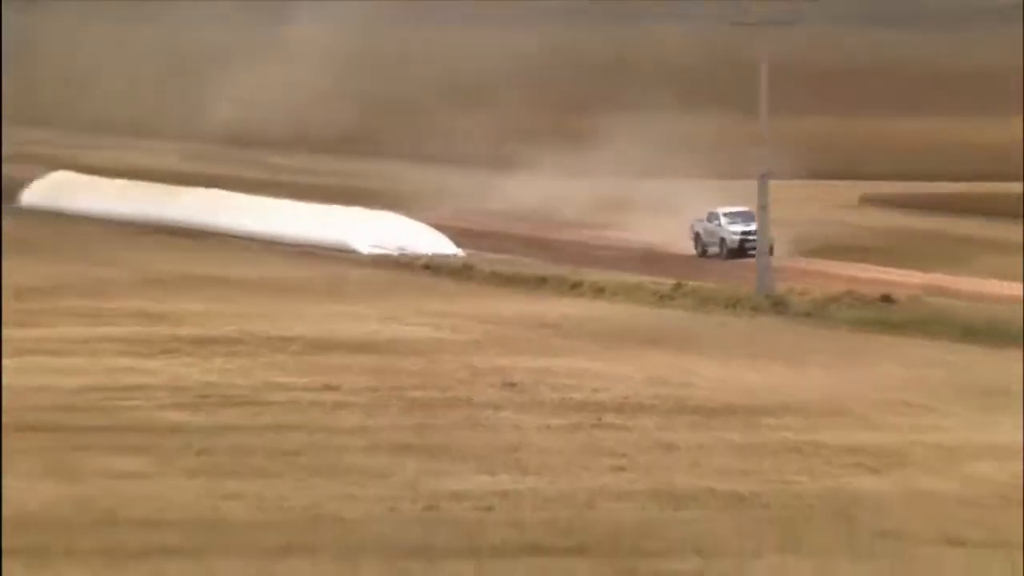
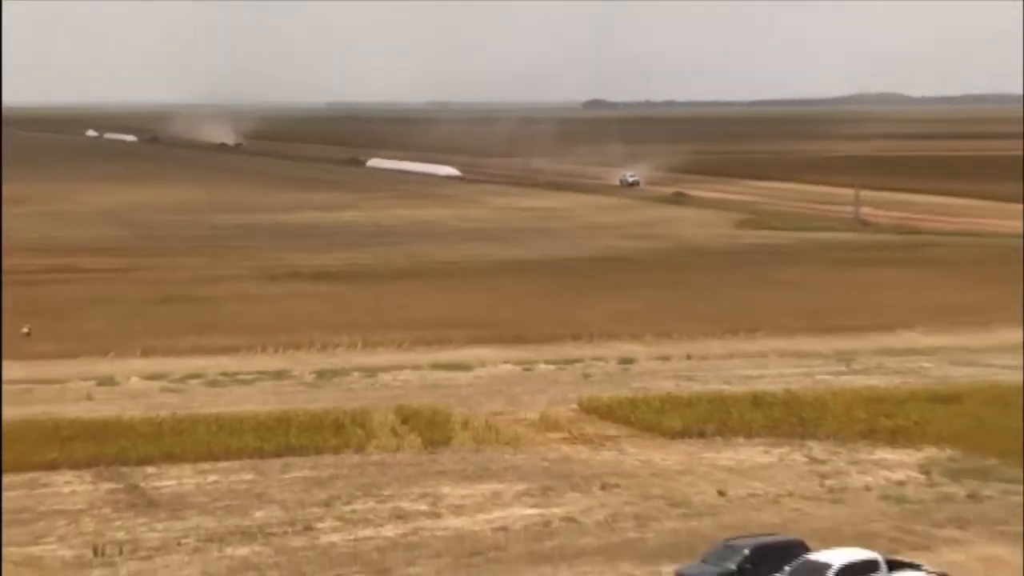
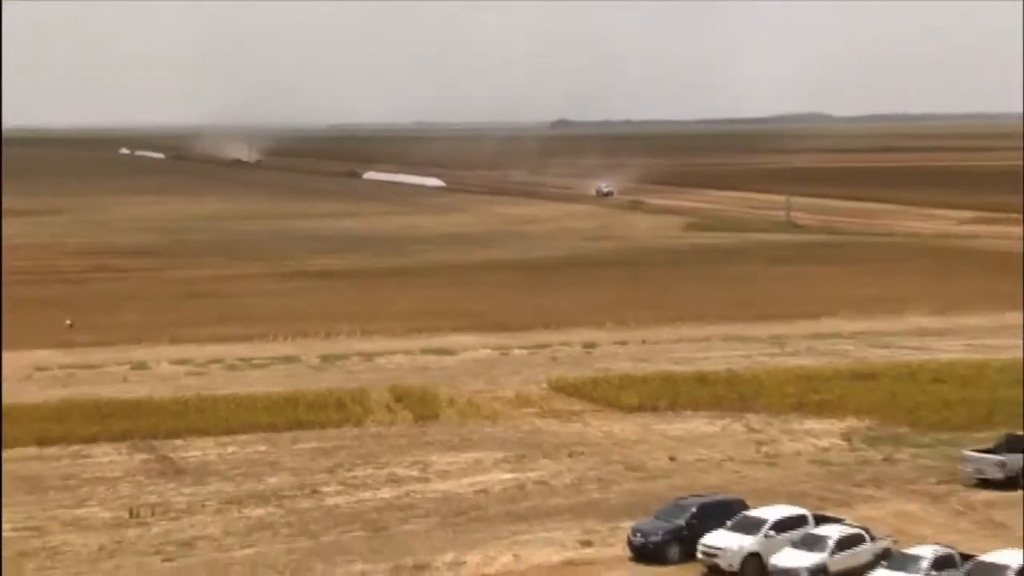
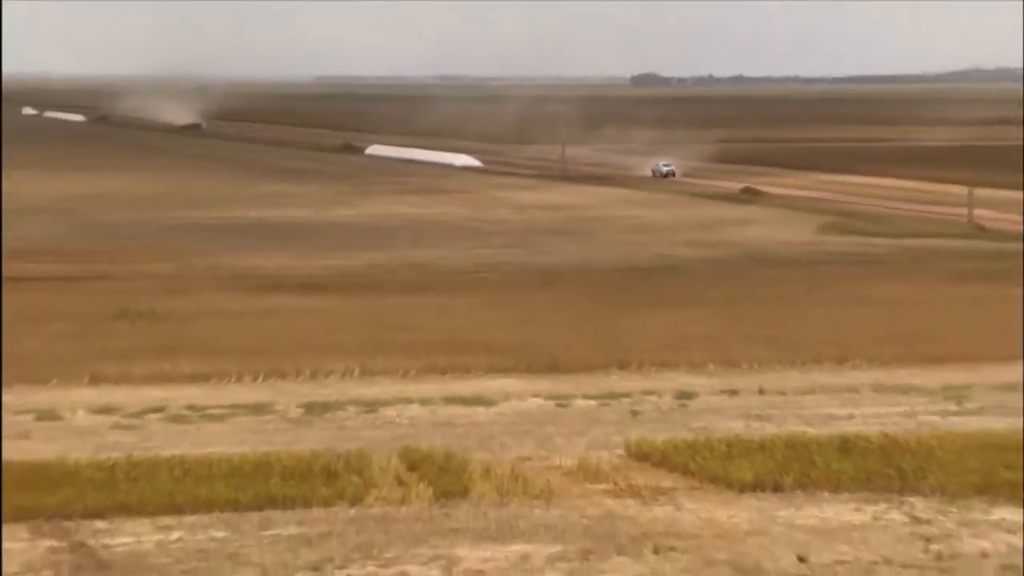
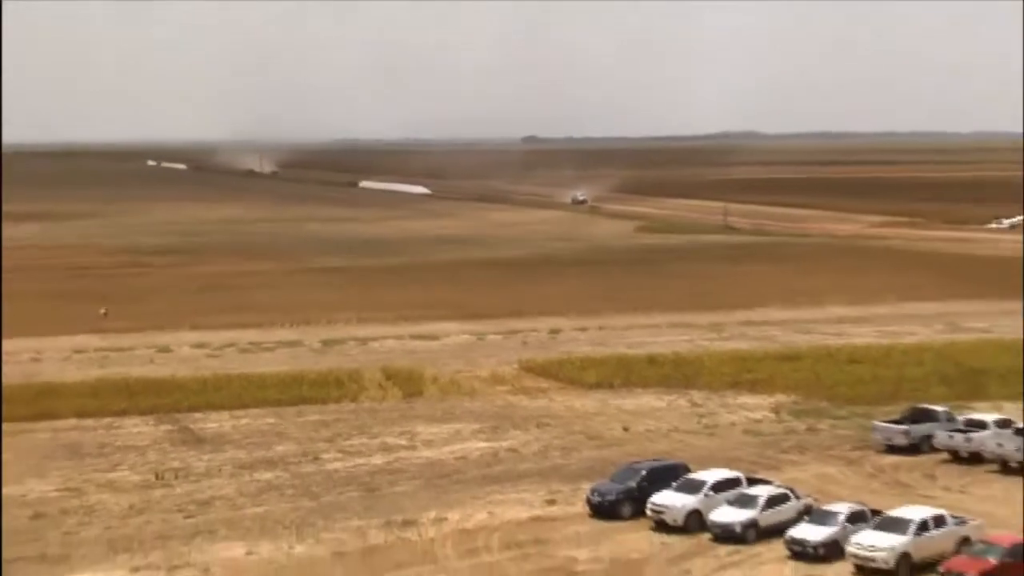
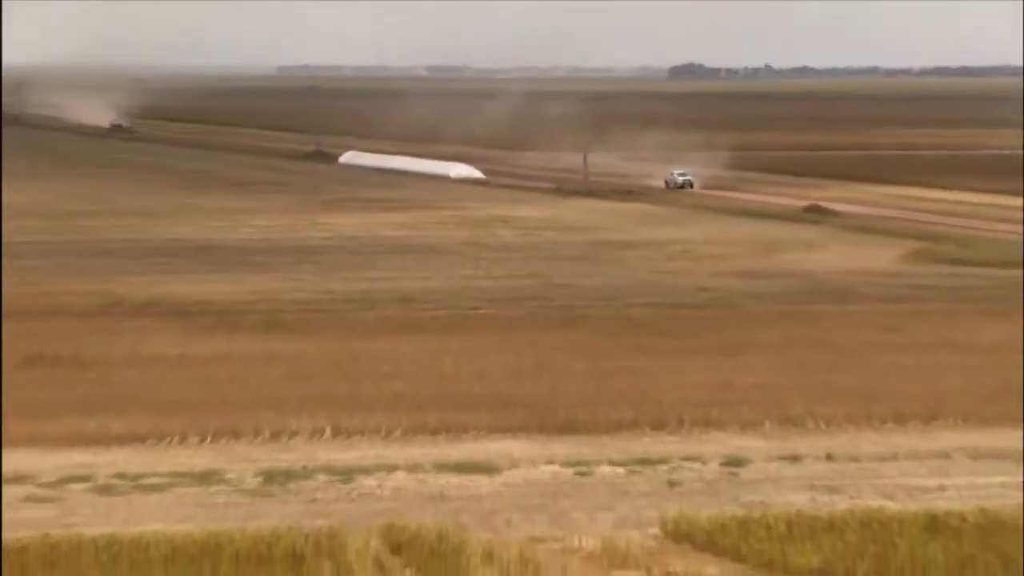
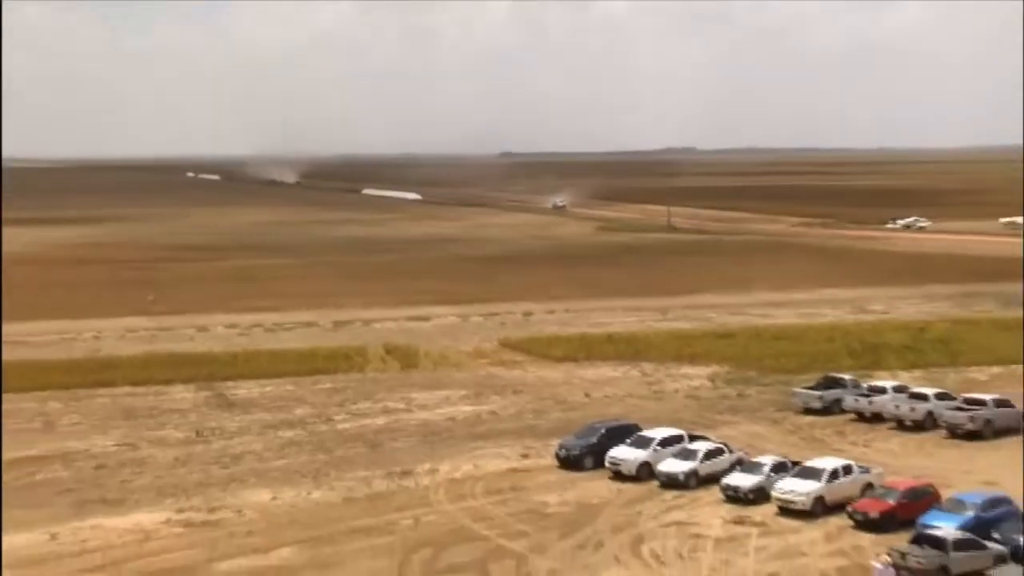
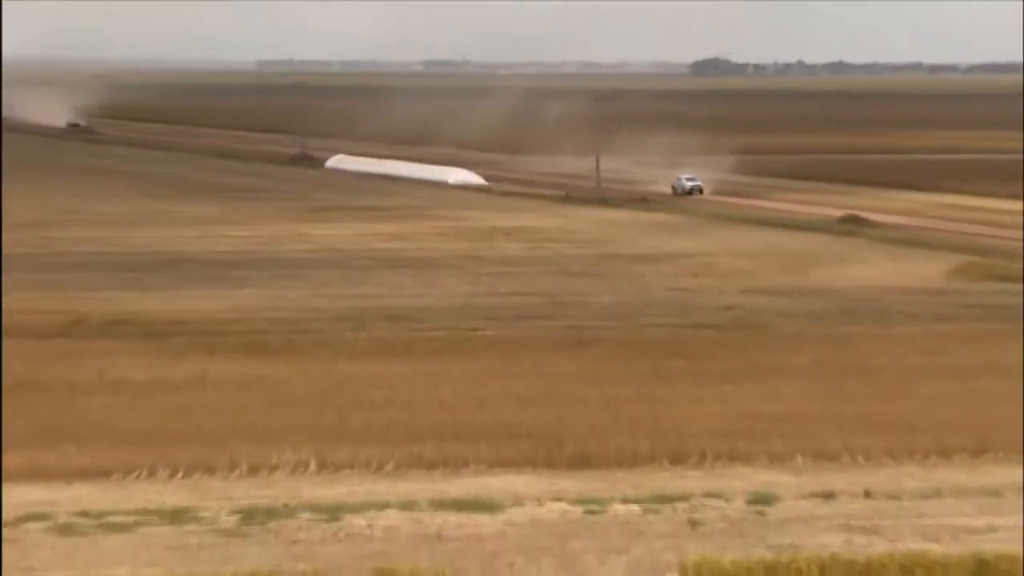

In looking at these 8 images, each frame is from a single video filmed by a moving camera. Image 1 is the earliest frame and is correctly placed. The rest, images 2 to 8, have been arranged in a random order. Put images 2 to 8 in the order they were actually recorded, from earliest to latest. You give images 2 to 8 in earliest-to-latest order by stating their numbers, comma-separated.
8, 6, 4, 2, 3, 5, 7
